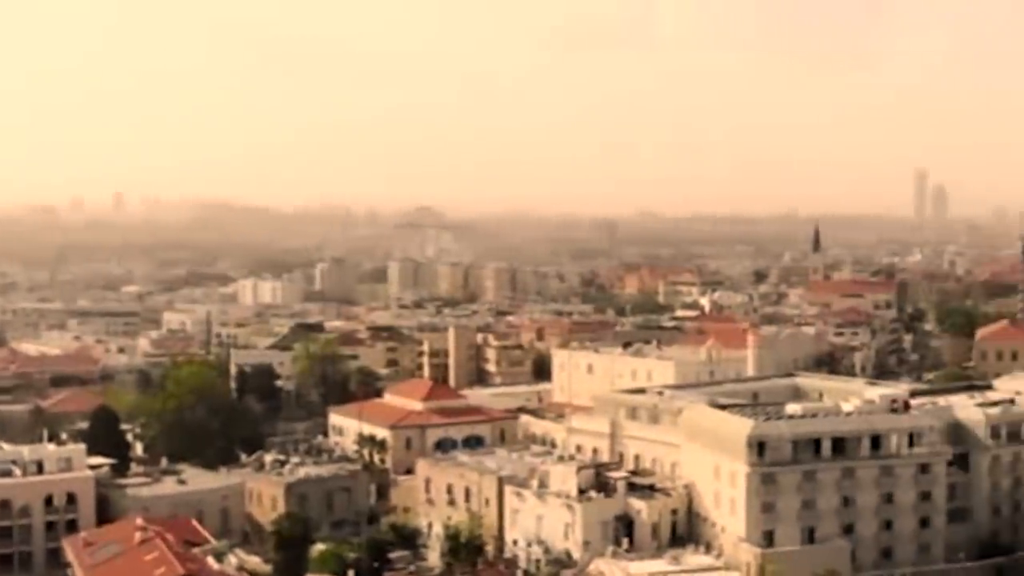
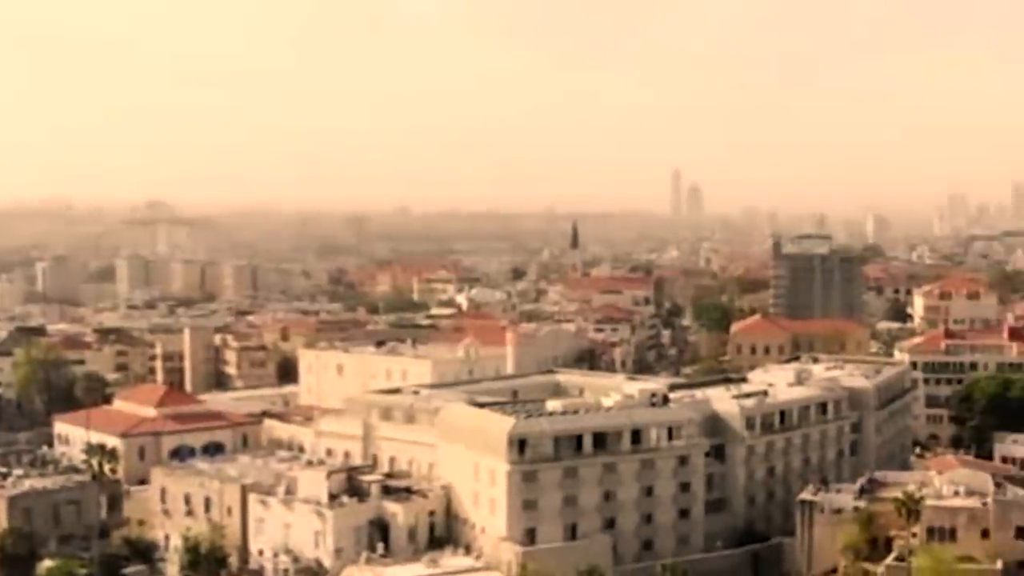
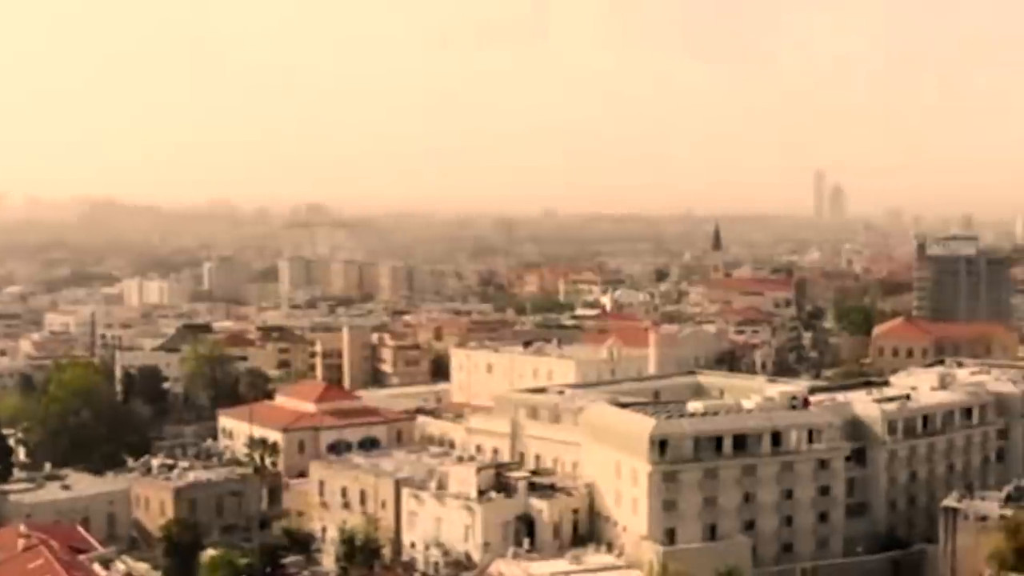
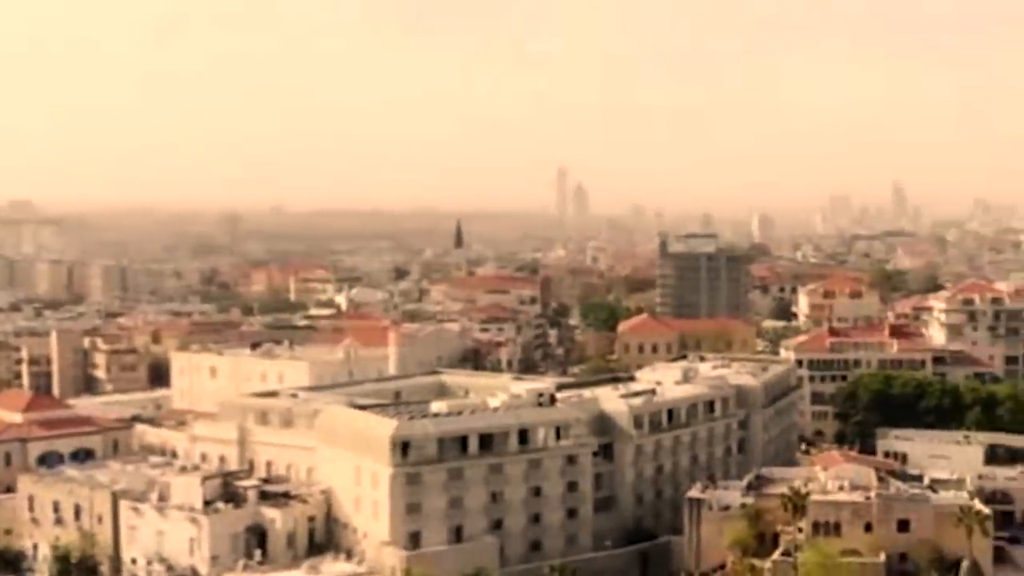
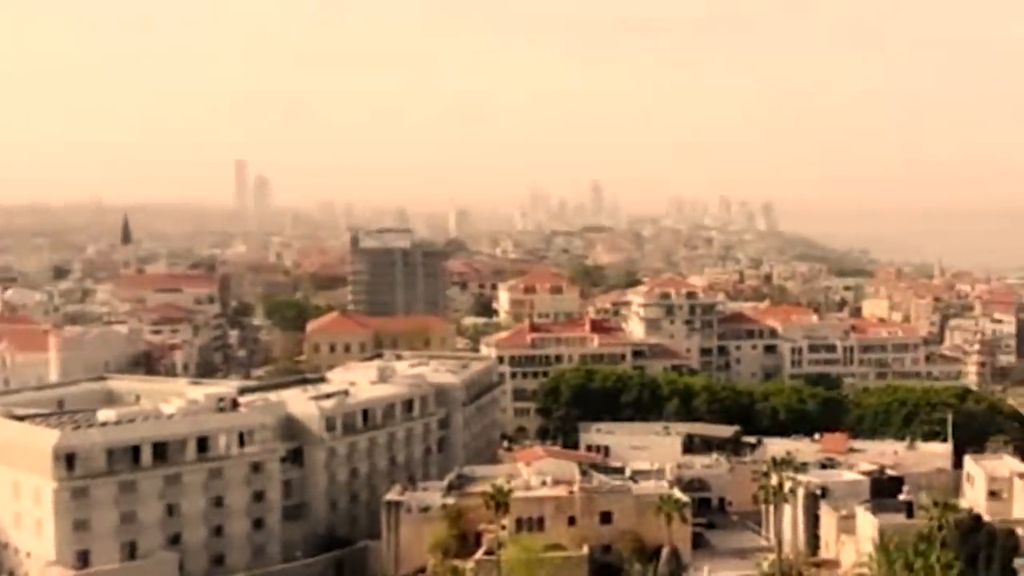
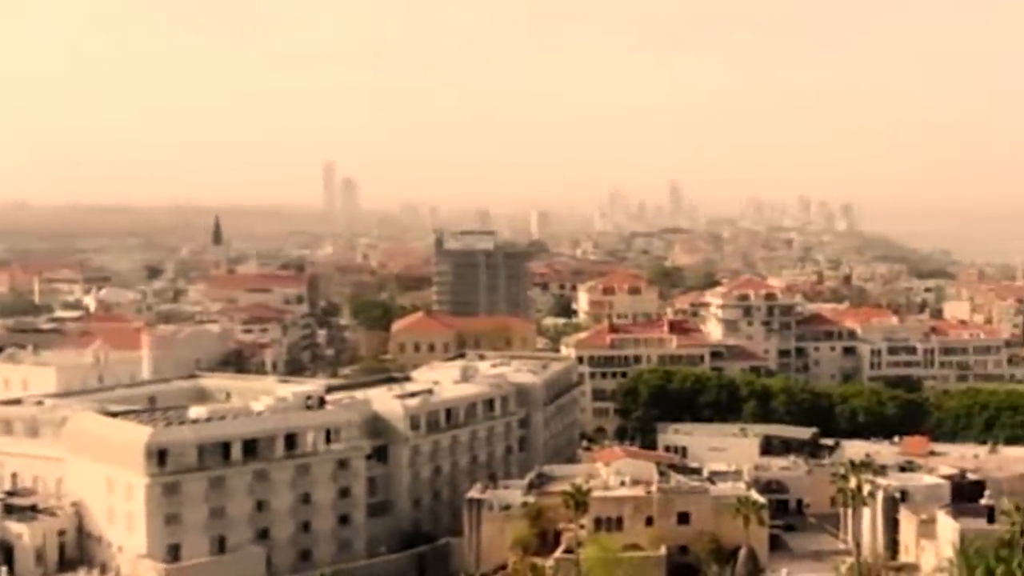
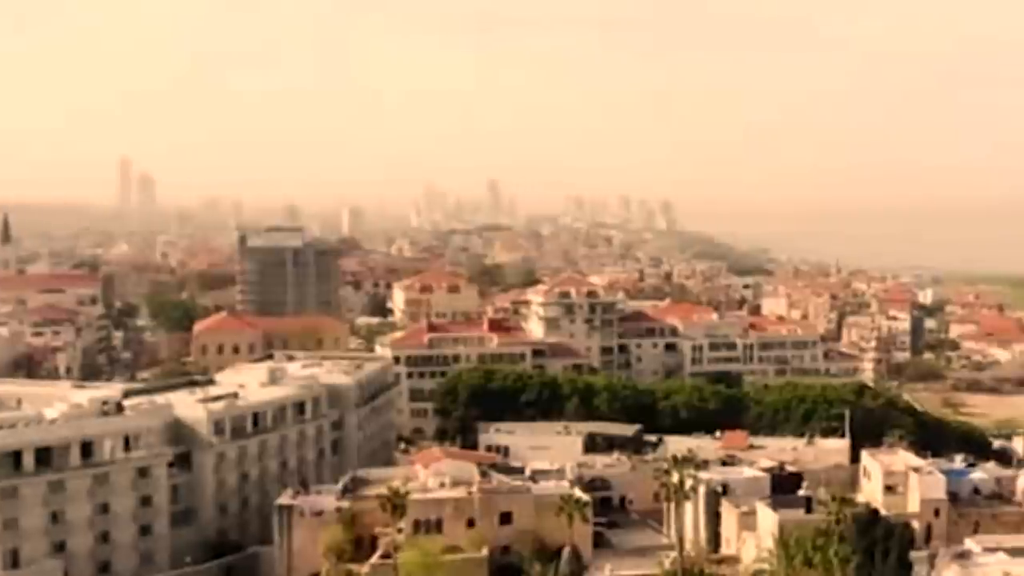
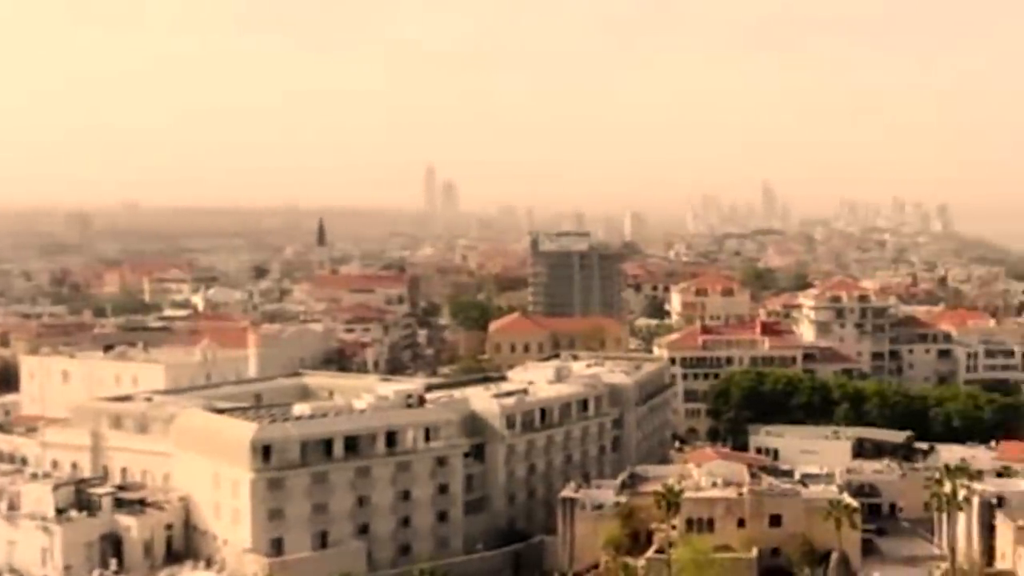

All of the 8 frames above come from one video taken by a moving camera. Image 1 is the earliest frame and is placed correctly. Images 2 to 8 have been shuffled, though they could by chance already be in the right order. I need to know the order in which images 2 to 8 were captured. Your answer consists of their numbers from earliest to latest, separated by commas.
3, 2, 4, 8, 6, 5, 7
